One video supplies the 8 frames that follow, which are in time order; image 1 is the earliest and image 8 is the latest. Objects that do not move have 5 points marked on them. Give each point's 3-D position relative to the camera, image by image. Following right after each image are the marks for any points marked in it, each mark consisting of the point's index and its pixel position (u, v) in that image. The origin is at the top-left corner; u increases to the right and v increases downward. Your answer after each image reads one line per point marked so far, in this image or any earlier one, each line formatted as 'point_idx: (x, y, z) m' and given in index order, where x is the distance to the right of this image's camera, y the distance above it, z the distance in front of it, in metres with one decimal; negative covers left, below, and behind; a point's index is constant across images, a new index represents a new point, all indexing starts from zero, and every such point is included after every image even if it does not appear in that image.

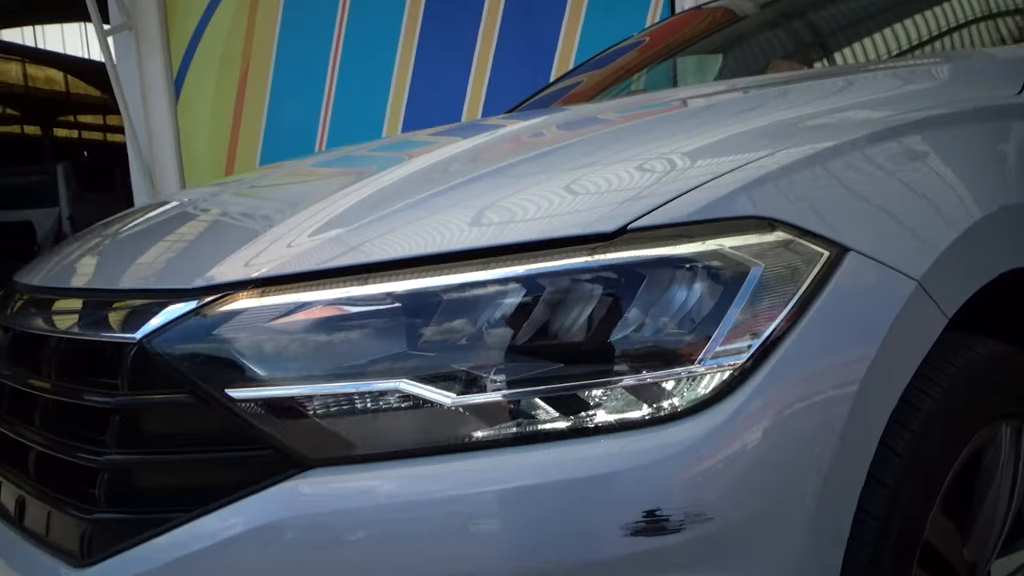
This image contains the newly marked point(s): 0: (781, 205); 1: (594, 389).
0: (+0.3, +0.1, +0.9) m
1: (+0.1, -0.1, +0.8) m
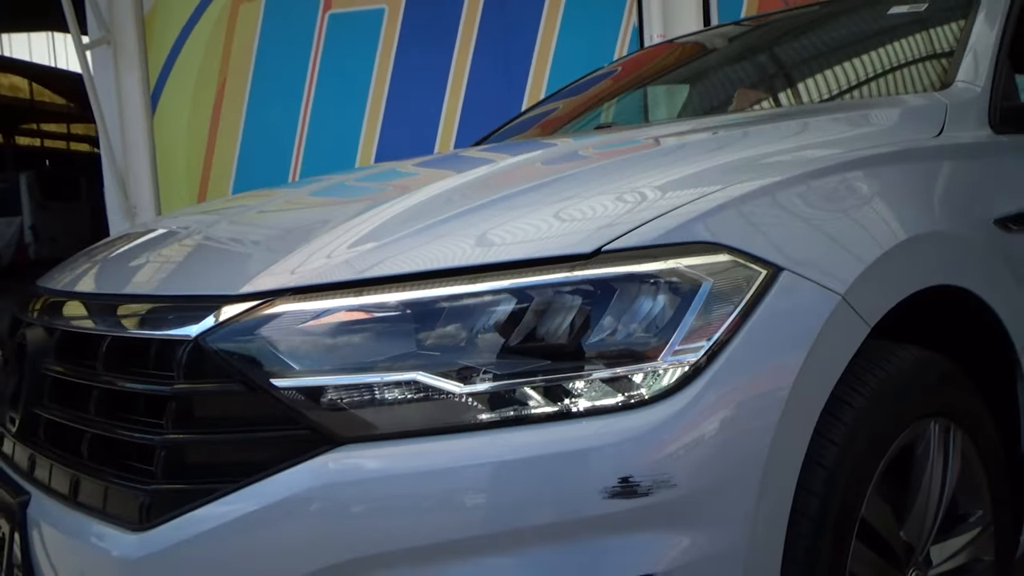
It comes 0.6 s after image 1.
0: (+0.3, +0.1, +1.1) m
1: (+0.1, -0.1, +1.0) m
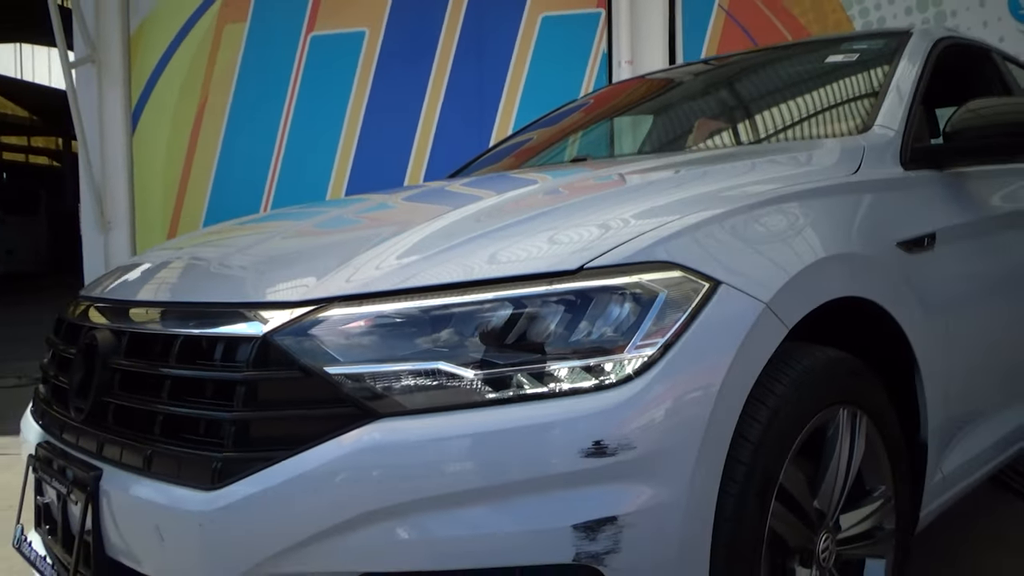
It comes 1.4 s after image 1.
0: (+0.3, +0.1, +1.4) m
1: (+0.1, -0.1, +1.3) m
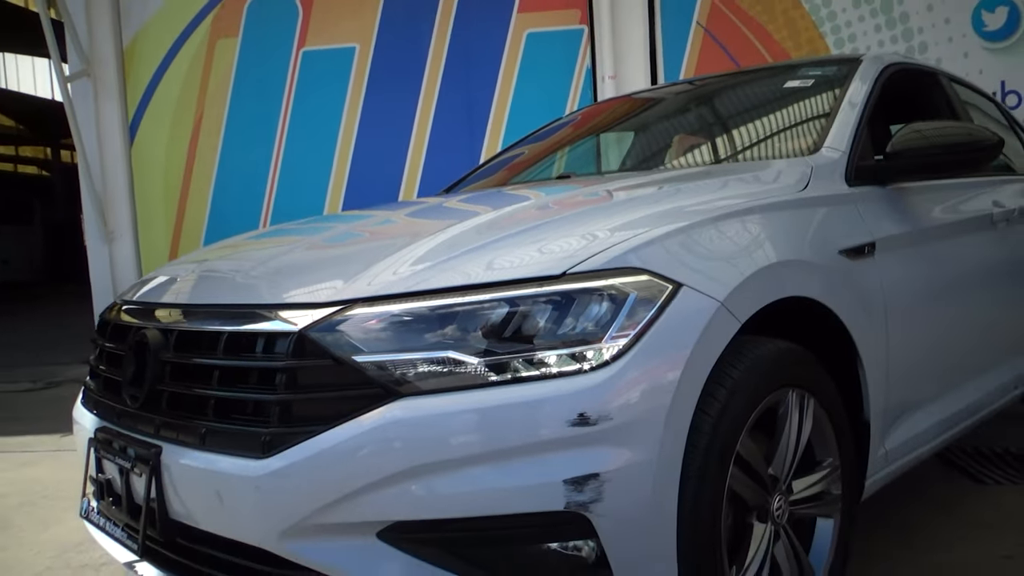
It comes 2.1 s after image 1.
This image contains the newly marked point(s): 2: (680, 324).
0: (+0.3, +0.1, +1.7) m
1: (+0.1, -0.1, +1.5) m
2: (+0.3, -0.1, +1.6) m
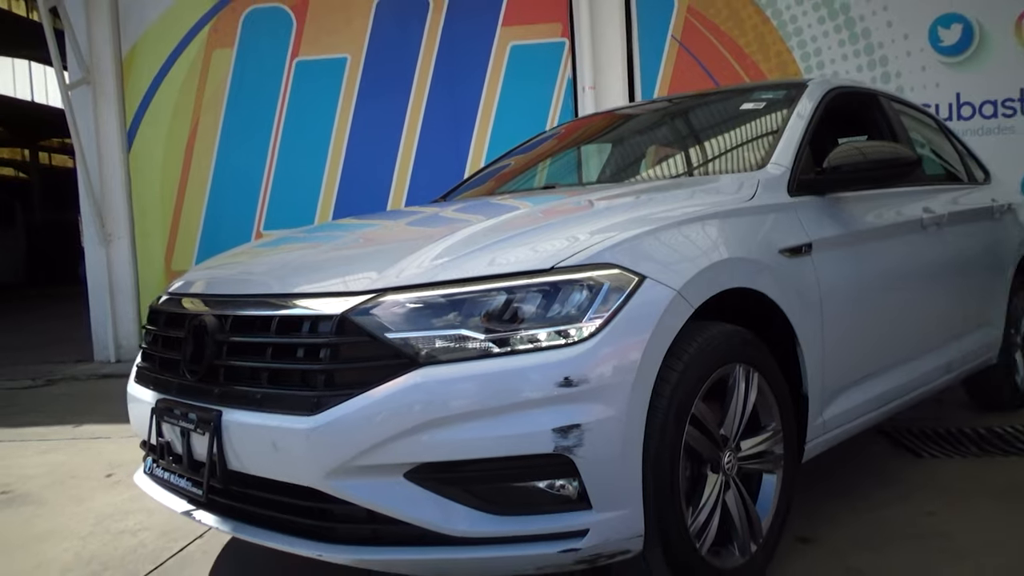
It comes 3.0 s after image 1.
0: (+0.3, +0.1, +2.1) m
1: (+0.1, -0.1, +1.9) m
2: (+0.3, -0.1, +2.0) m
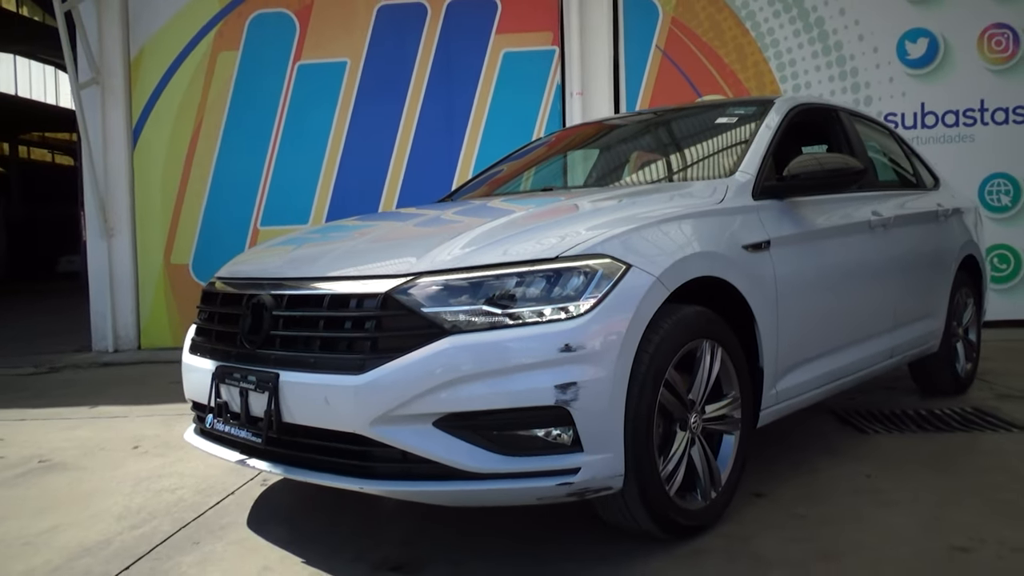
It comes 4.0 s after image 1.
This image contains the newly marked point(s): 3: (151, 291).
0: (+0.3, +0.1, +2.5) m
1: (+0.1, -0.1, +2.4) m
2: (+0.4, 0.0, +2.4) m
3: (-3.8, 0.0, +8.2) m
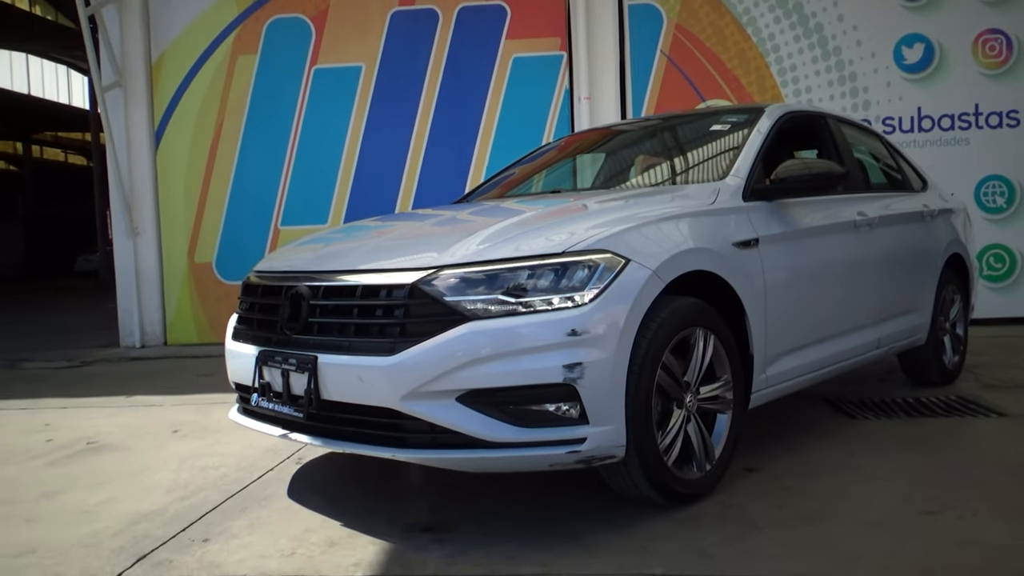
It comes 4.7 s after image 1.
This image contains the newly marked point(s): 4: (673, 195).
0: (+0.4, +0.2, +2.8) m
1: (+0.1, 0.0, +2.7) m
2: (+0.4, 0.0, +2.8) m
3: (-3.7, 0.0, +8.6) m
4: (+0.7, +0.4, +3.4) m
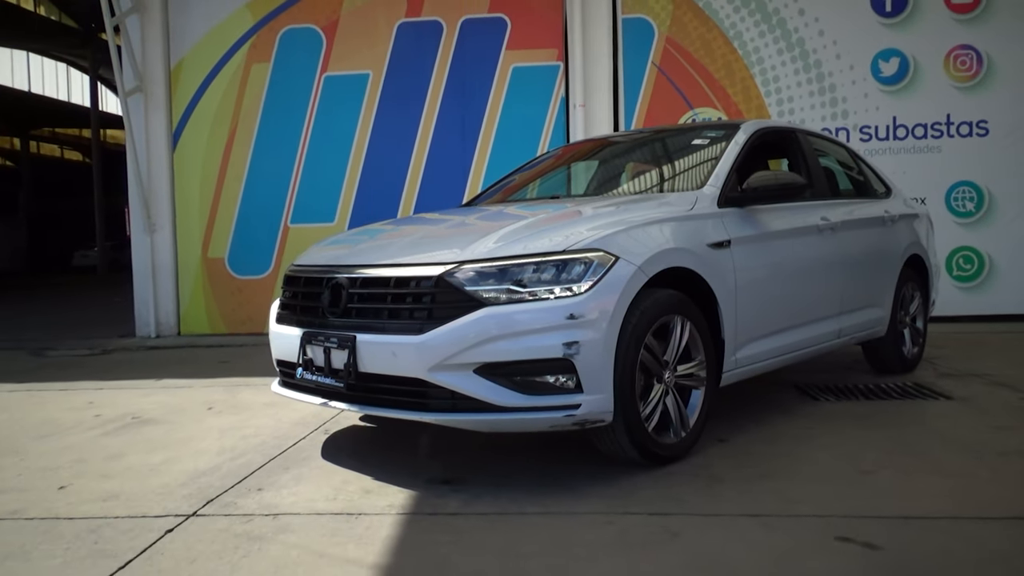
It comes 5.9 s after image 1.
0: (+0.4, +0.2, +3.4) m
1: (+0.2, 0.0, +3.2) m
2: (+0.4, 0.0, +3.3) m
3: (-3.7, +0.1, +9.1) m
4: (+0.7, +0.4, +4.0) m
